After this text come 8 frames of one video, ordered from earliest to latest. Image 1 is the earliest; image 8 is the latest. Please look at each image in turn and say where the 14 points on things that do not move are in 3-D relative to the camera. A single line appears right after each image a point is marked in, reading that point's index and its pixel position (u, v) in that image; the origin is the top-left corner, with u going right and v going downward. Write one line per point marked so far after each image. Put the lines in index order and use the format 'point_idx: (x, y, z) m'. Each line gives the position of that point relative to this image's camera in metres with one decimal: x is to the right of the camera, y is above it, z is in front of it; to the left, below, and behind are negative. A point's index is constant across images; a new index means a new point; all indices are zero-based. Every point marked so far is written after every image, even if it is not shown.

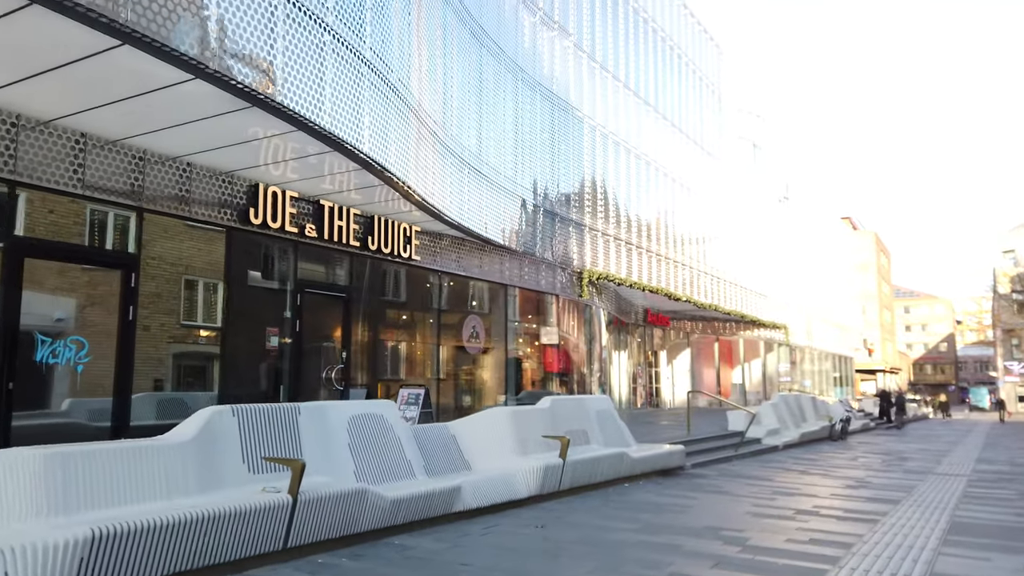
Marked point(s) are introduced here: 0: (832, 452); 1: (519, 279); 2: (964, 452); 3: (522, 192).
0: (+7.9, -4.1, +18.6) m
1: (+0.1, +0.2, +18.3) m
2: (+11.9, -4.3, +19.7) m
3: (+0.2, +2.3, +18.1) m
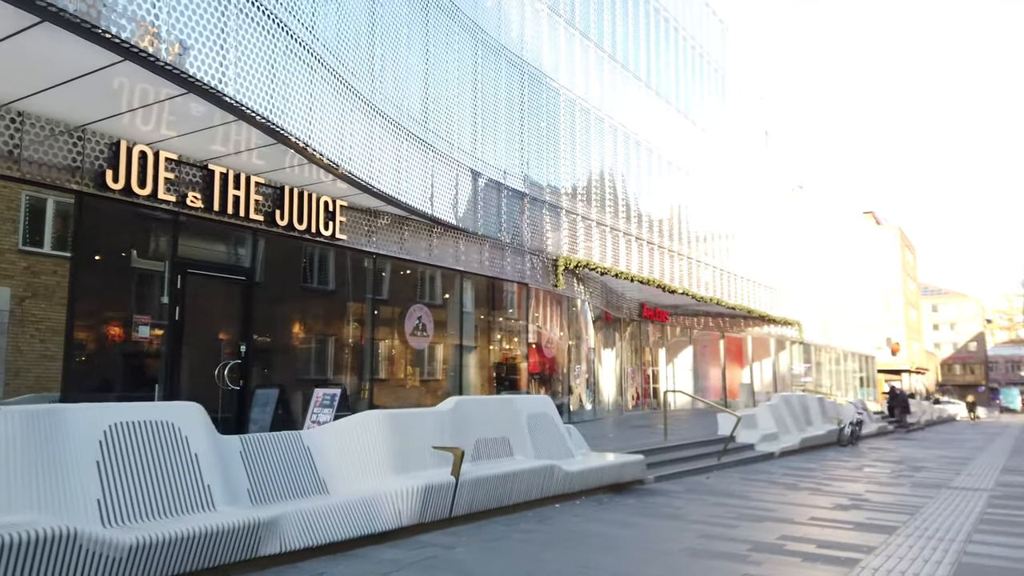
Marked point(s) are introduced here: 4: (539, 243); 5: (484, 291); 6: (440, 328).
0: (+7.0, -3.8, +16.4) m
1: (-0.7, +0.5, +16.4) m
2: (+11.1, -4.0, +17.4) m
3: (-0.6, +2.6, +16.2) m
4: (+0.6, +1.1, +18.4) m
5: (-0.6, -0.1, +16.8) m
6: (-1.5, -0.8, +15.3) m
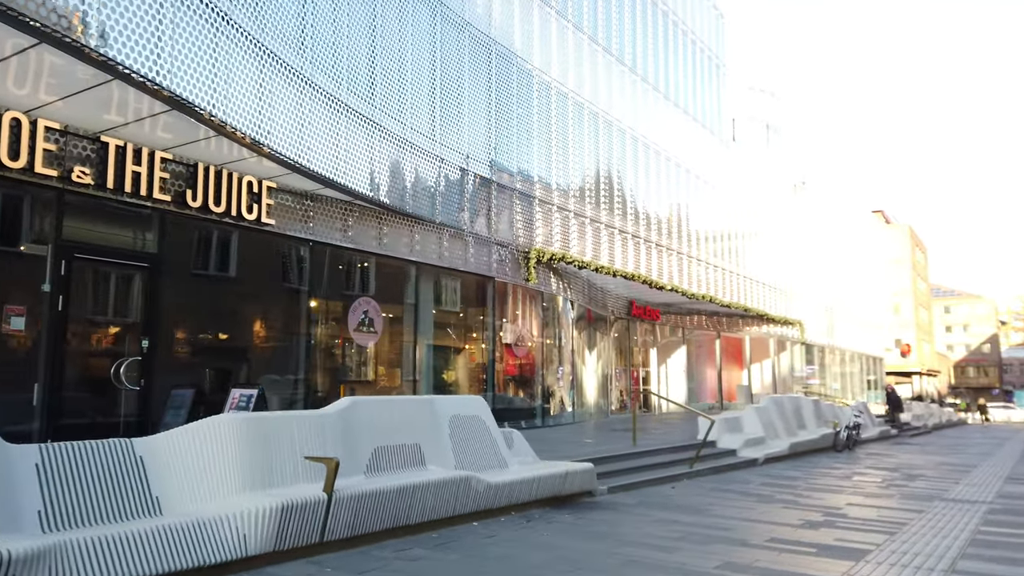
0: (+6.3, -3.6, +15.2) m
1: (-1.5, +0.6, +15.2) m
2: (+10.3, -3.9, +16.1) m
3: (-1.4, +2.7, +15.1) m
4: (-0.1, +1.2, +17.3) m
5: (-1.4, +0.1, +15.7) m
6: (-2.2, -0.7, +14.1) m
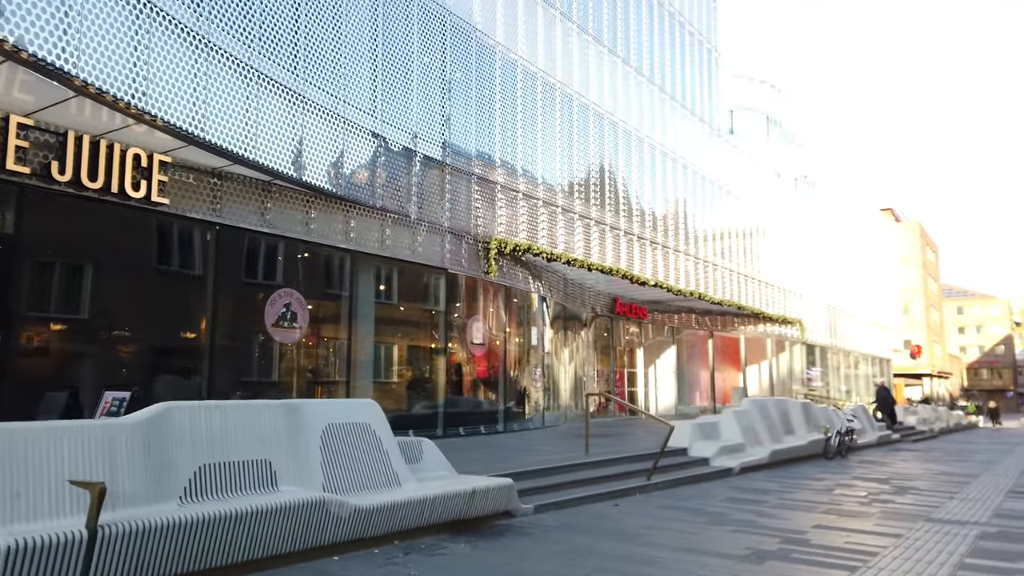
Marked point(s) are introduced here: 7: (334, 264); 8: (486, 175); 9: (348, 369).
0: (+5.3, -3.5, +13.7) m
1: (-2.4, +0.8, +13.9) m
2: (+9.4, -3.7, +14.6) m
3: (-2.3, +2.9, +13.7) m
4: (-1.1, +1.4, +15.9) m
5: (-2.3, +0.2, +14.3) m
6: (-3.2, -0.5, +12.8) m
7: (-3.0, +0.4, +13.1) m
8: (-0.6, +2.5, +16.8) m
9: (-2.9, -1.5, +13.3) m
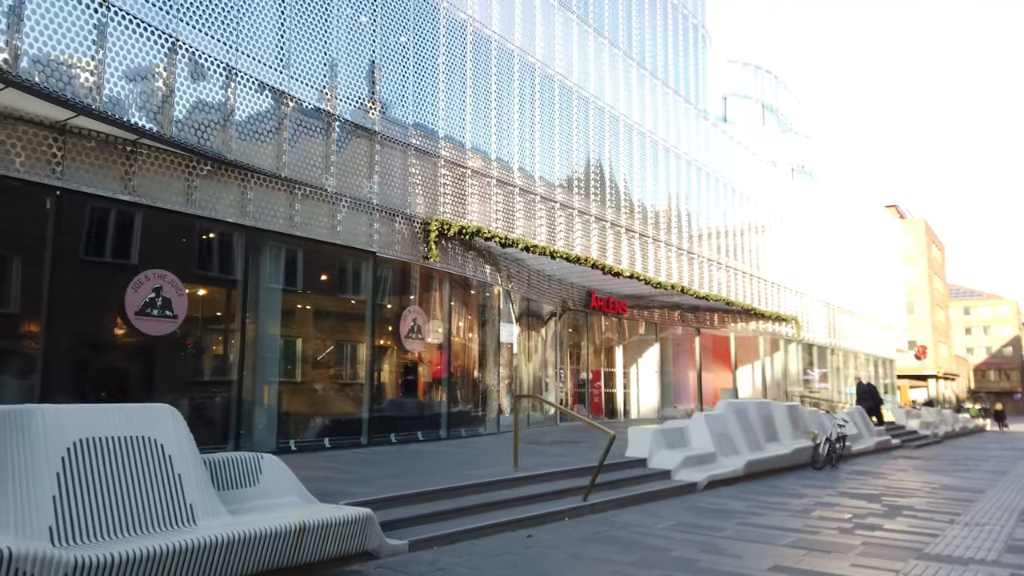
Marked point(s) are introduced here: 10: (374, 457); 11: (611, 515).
0: (+4.2, -3.2, +11.7) m
1: (-3.5, +1.0, +12.0) m
2: (+8.3, -3.5, +12.6) m
3: (-3.5, +3.1, +11.8) m
4: (-2.2, +1.6, +14.0) m
5: (-3.4, +0.5, +12.4) m
6: (-4.3, -0.3, +10.9) m
7: (-4.2, +0.7, +11.2) m
8: (-1.7, +2.8, +14.9) m
9: (-4.1, -1.2, +11.4) m
10: (-2.1, -2.6, +11.3) m
11: (+1.2, -2.7, +9.0) m
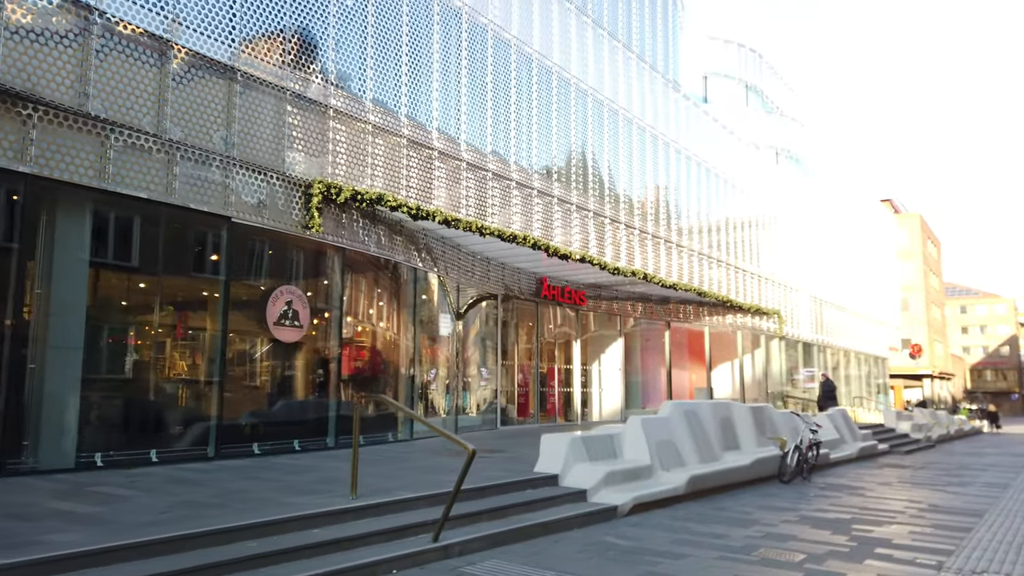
0: (+2.6, -2.9, +9.2) m
1: (-5.1, +1.4, +9.4) m
2: (+6.7, -3.1, +10.1) m
3: (-5.0, +3.5, +9.3) m
4: (-3.7, +2.0, +11.5) m
5: (-5.0, +0.8, +9.9) m
6: (-5.9, +0.1, +8.4) m
7: (-5.7, +1.0, +8.6) m
8: (-3.3, +3.2, +12.3) m
9: (-5.7, -0.9, +8.8) m
10: (-3.7, -2.2, +8.8) m
11: (-0.3, -2.3, +6.5) m
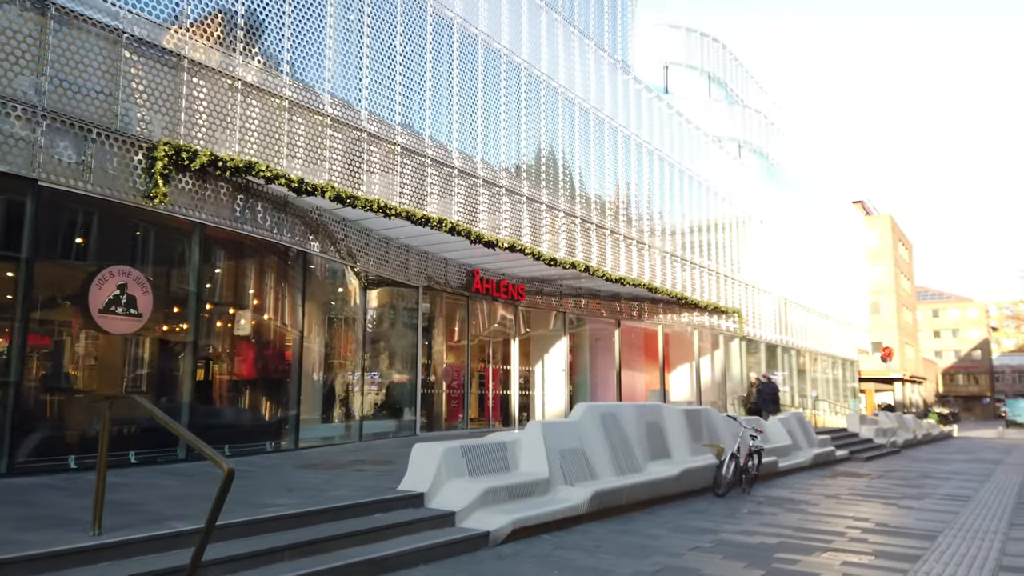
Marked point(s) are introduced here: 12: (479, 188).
0: (+1.1, -2.6, +7.5) m
1: (-6.7, +1.7, +7.5) m
2: (+5.1, -2.9, +8.4) m
3: (-6.6, +3.8, +7.4) m
4: (-5.3, +2.2, +9.6) m
5: (-6.5, +1.1, +8.0) m
6: (-7.4, +0.4, +6.4) m
7: (-7.3, +1.3, +6.7) m
8: (-4.9, +3.4, +10.5) m
9: (-7.2, -0.6, +6.9) m
10: (-5.2, -1.9, +6.9) m
11: (-1.8, -2.1, +4.7) m
12: (-0.6, +2.3, +18.4) m
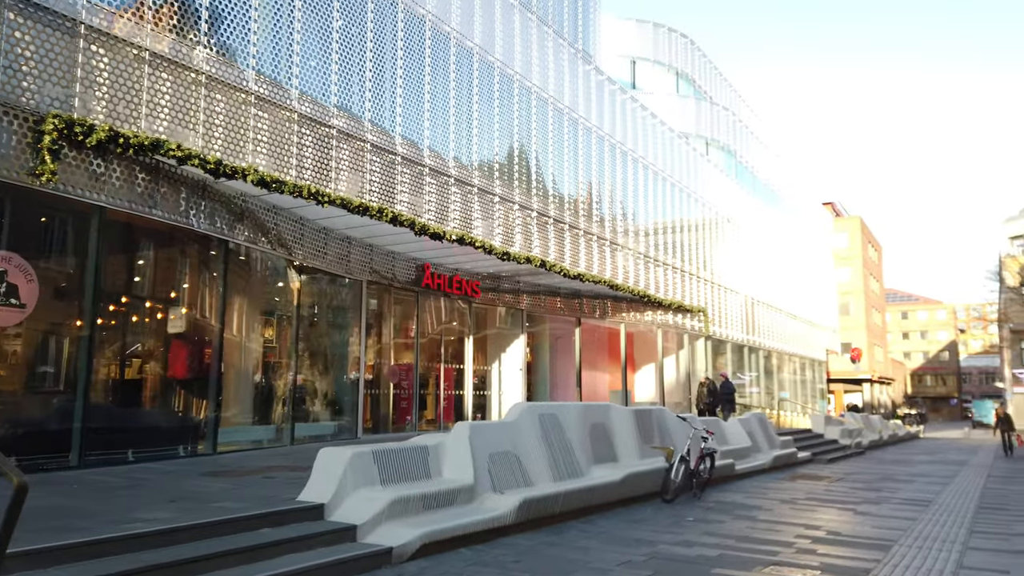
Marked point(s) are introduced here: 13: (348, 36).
0: (+0.2, -2.5, +6.7) m
1: (-7.5, +1.8, +6.5) m
2: (+4.3, -2.8, +7.8) m
3: (-7.4, +3.9, +6.4) m
4: (-6.2, +2.4, +8.6) m
5: (-7.4, +1.3, +6.9) m
6: (-8.2, +0.5, +5.4) m
7: (-8.0, +1.5, +5.7) m
8: (-5.8, +3.6, +9.5) m
9: (-8.0, -0.4, +5.8) m
10: (-6.0, -1.8, +5.9) m
11: (-2.5, -1.9, +3.8) m
12: (-1.8, +2.5, +17.5) m
13: (-3.0, +4.9, +15.4) m
